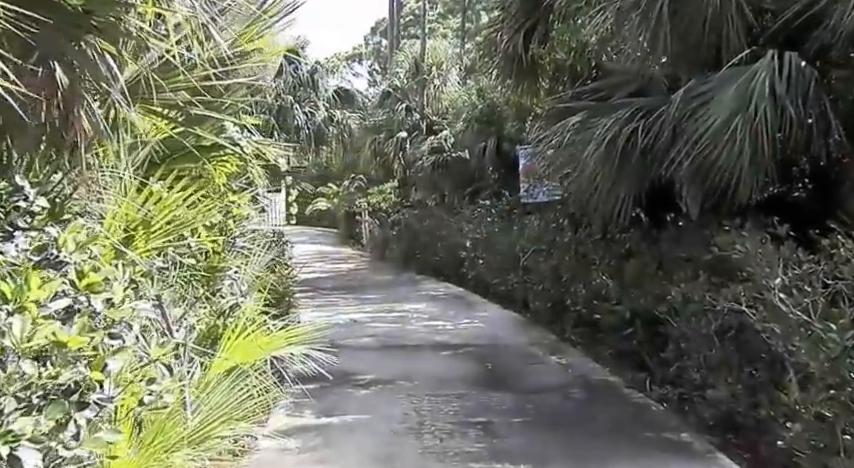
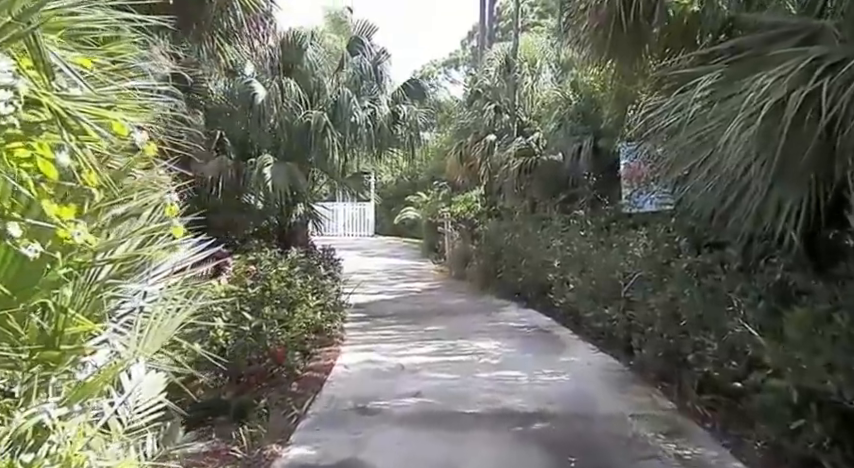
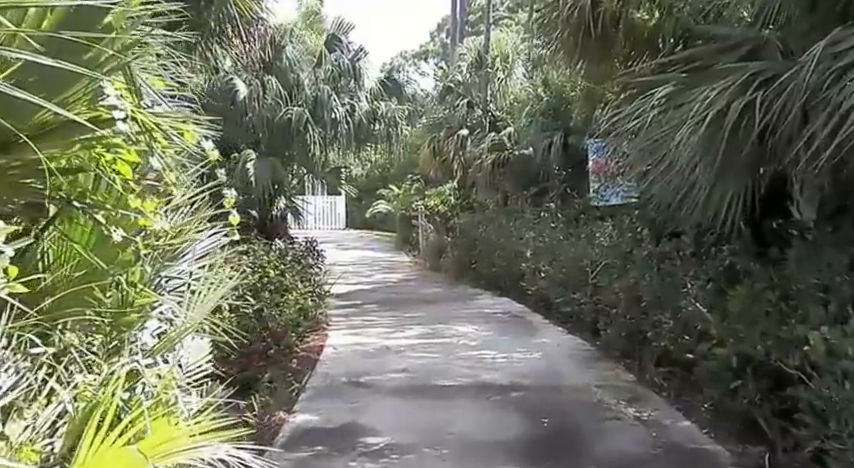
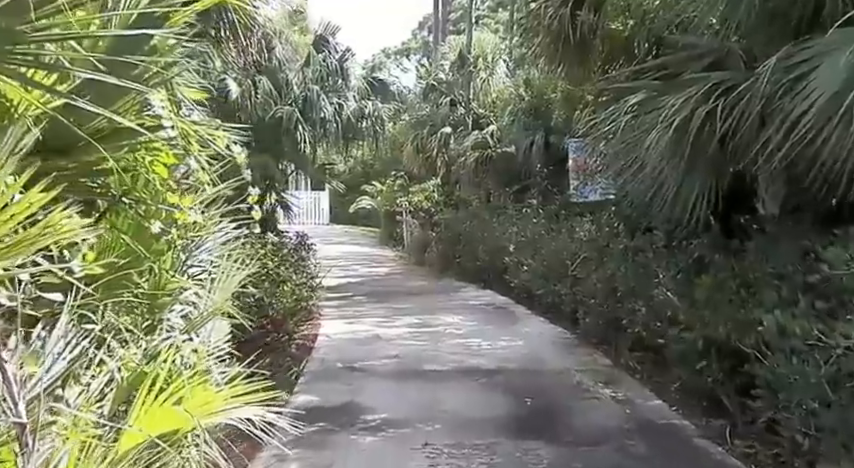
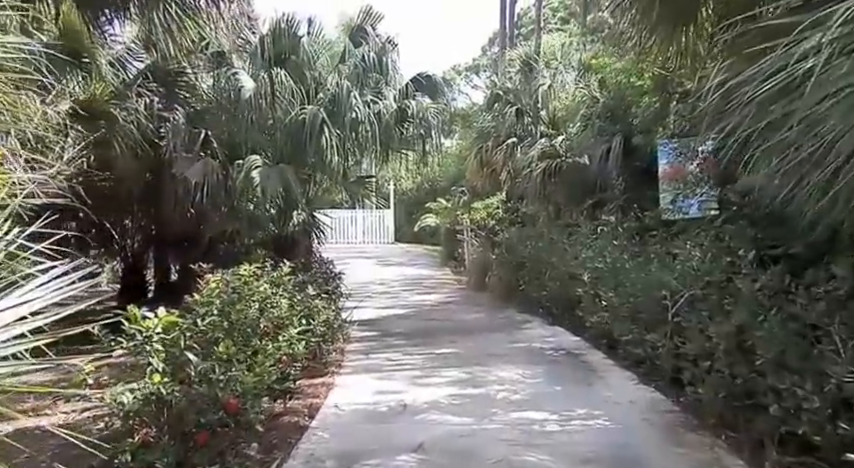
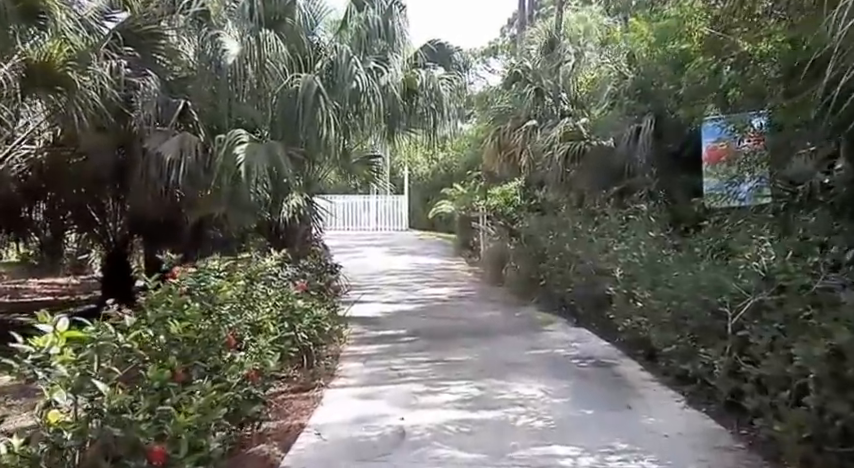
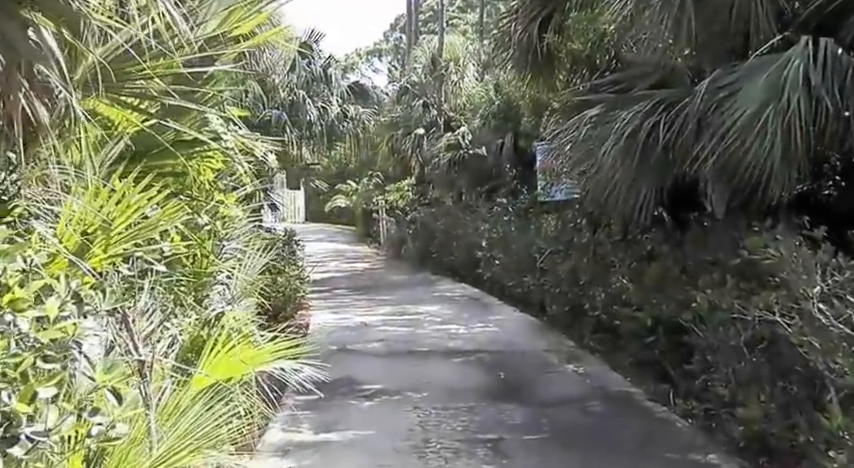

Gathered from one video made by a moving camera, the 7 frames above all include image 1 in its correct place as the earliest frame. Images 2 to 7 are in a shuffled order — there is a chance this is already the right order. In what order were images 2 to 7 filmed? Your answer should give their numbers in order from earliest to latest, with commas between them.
7, 4, 3, 2, 5, 6
